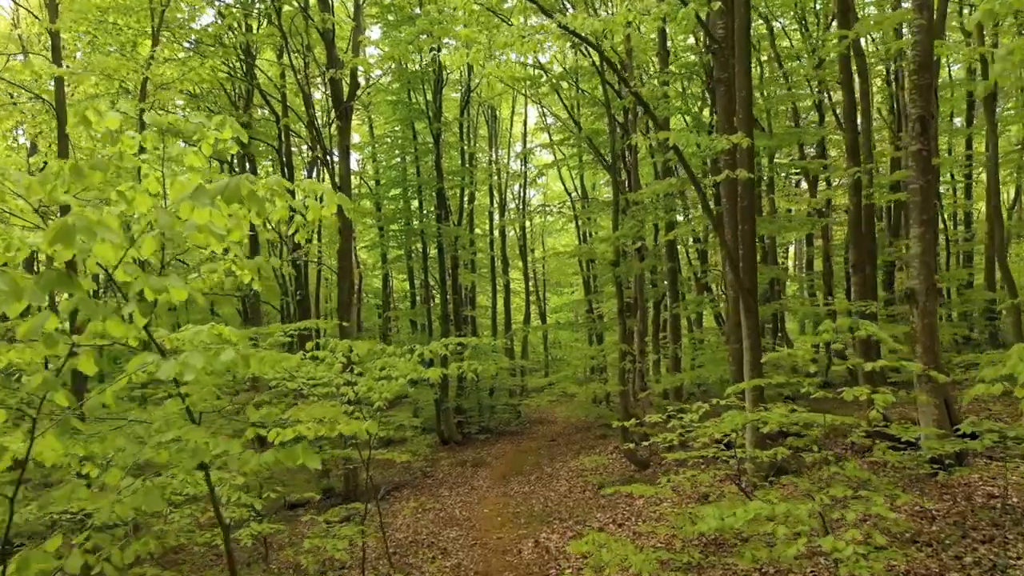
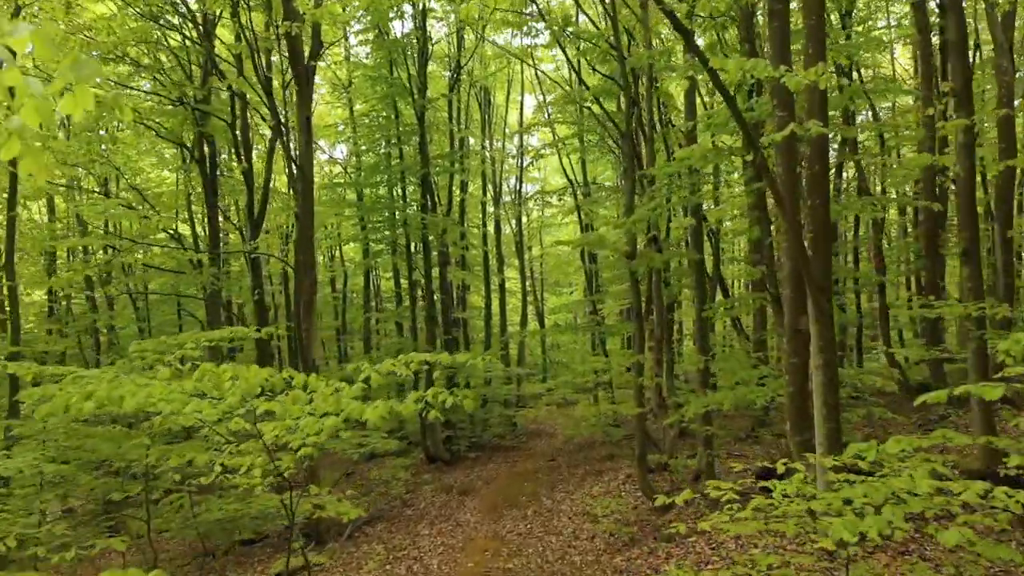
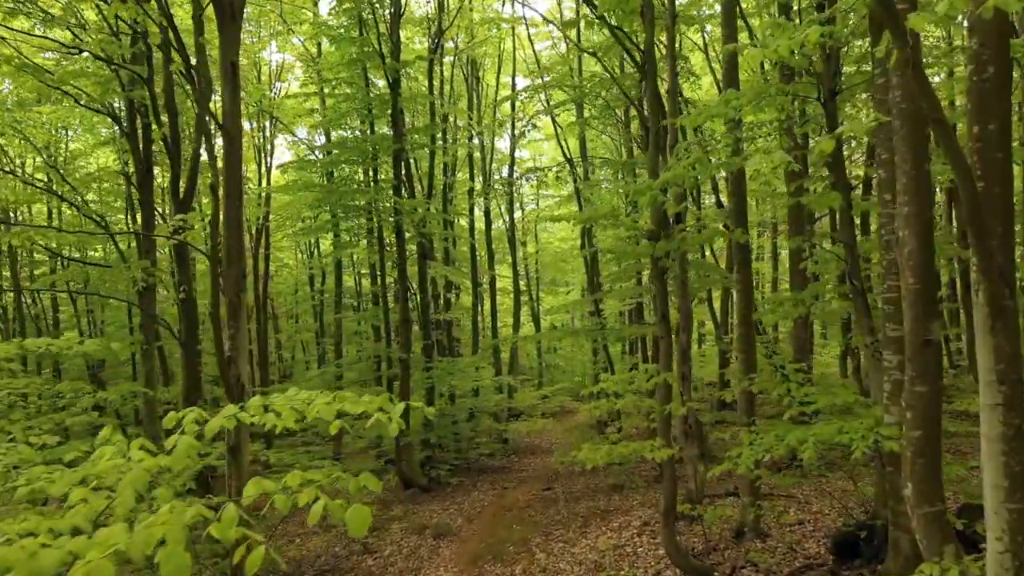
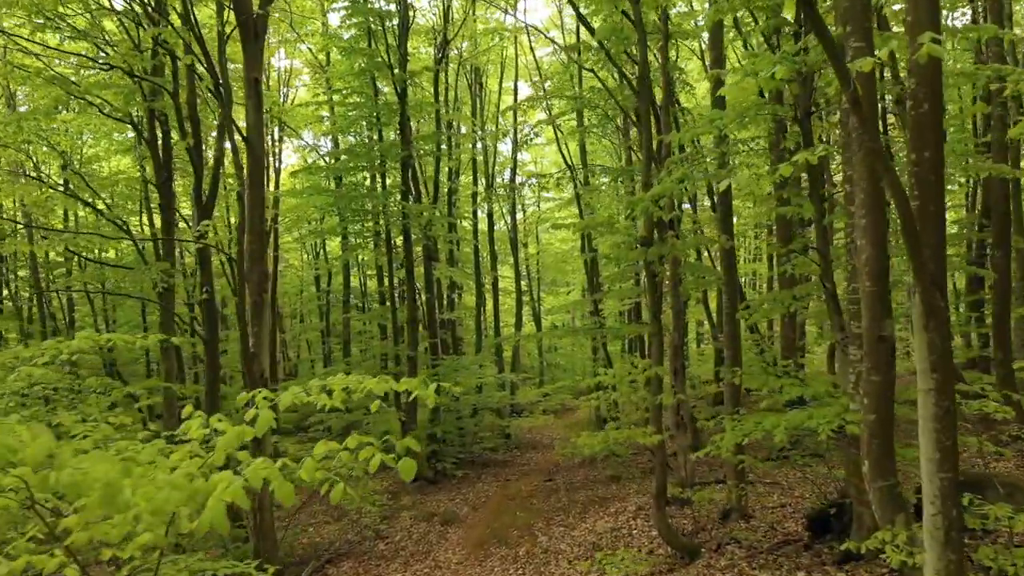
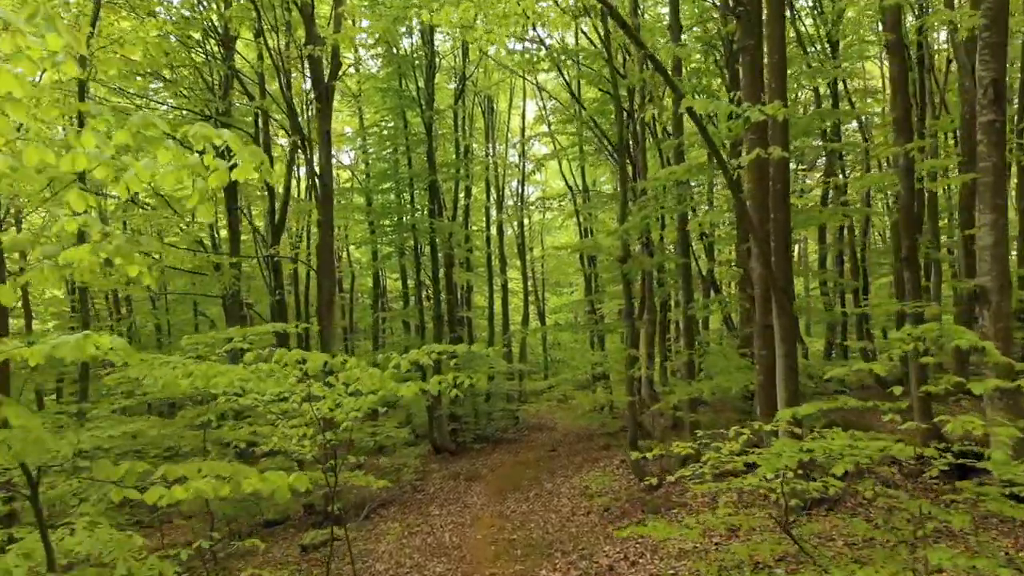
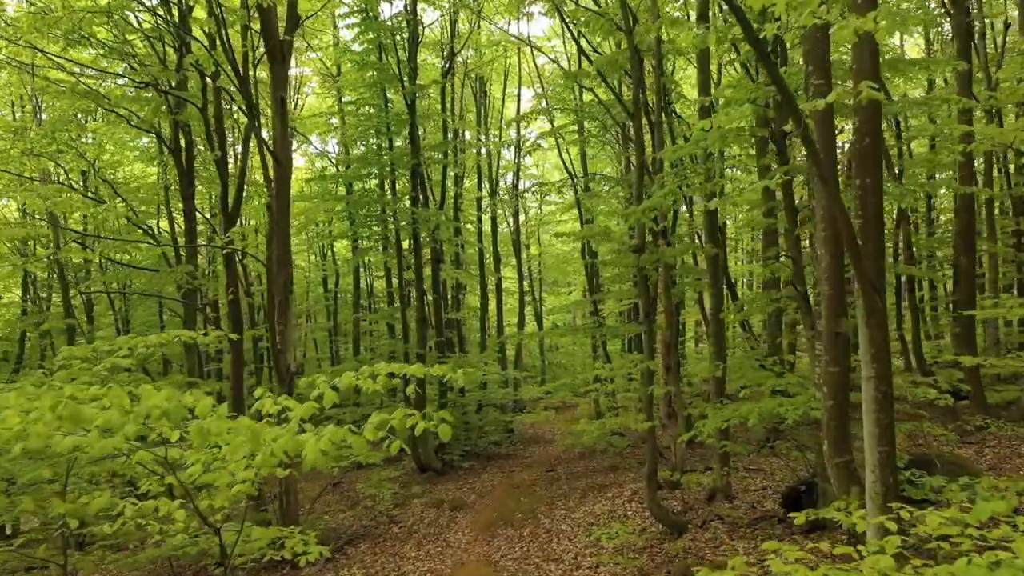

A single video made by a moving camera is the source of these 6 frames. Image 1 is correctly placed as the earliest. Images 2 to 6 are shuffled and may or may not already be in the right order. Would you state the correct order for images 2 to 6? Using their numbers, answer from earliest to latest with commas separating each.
5, 2, 6, 4, 3
